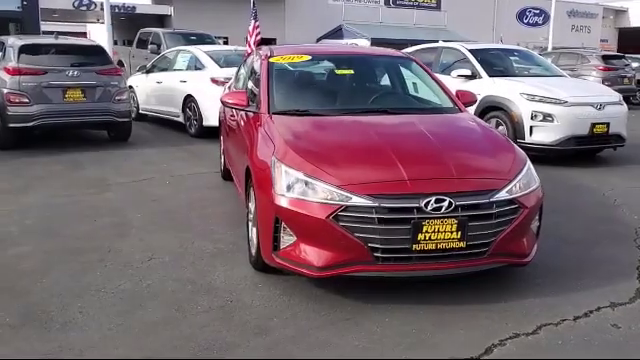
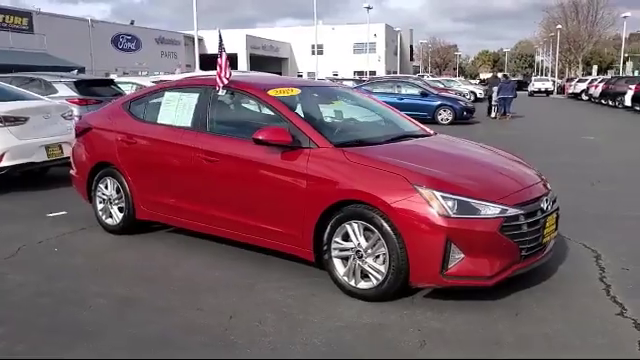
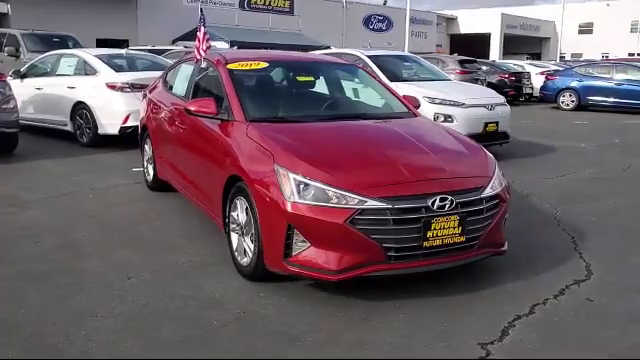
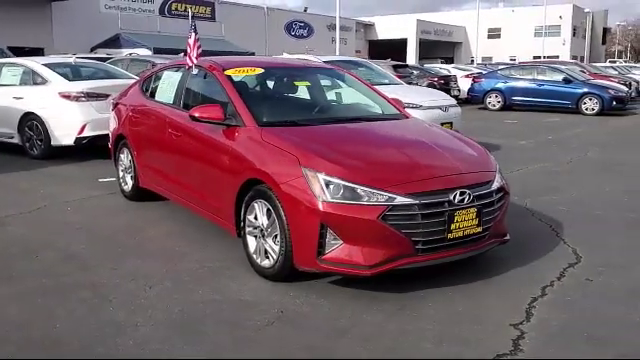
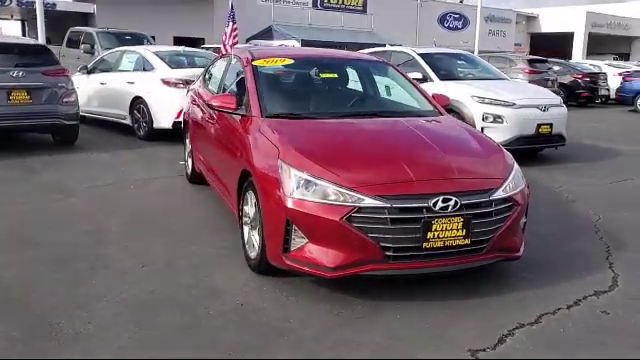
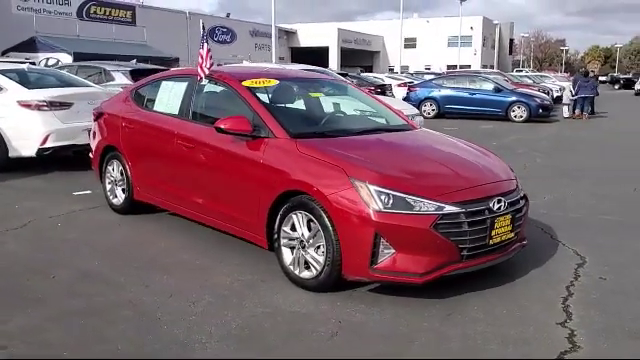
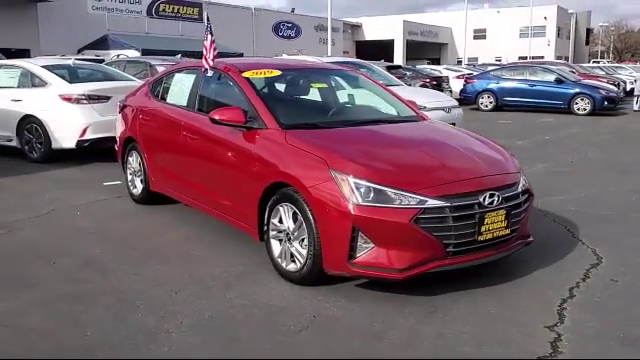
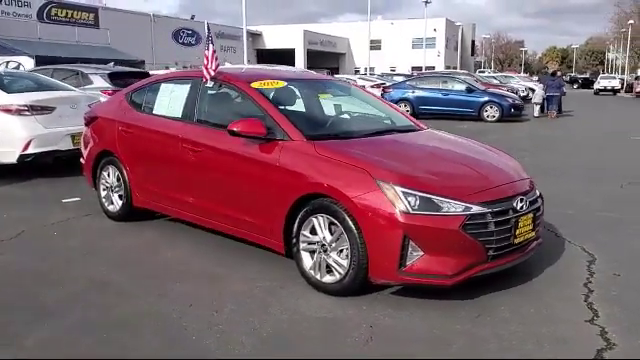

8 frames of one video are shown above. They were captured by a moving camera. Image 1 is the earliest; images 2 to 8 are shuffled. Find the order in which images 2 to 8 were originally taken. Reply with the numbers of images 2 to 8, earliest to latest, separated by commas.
5, 3, 4, 7, 6, 8, 2
